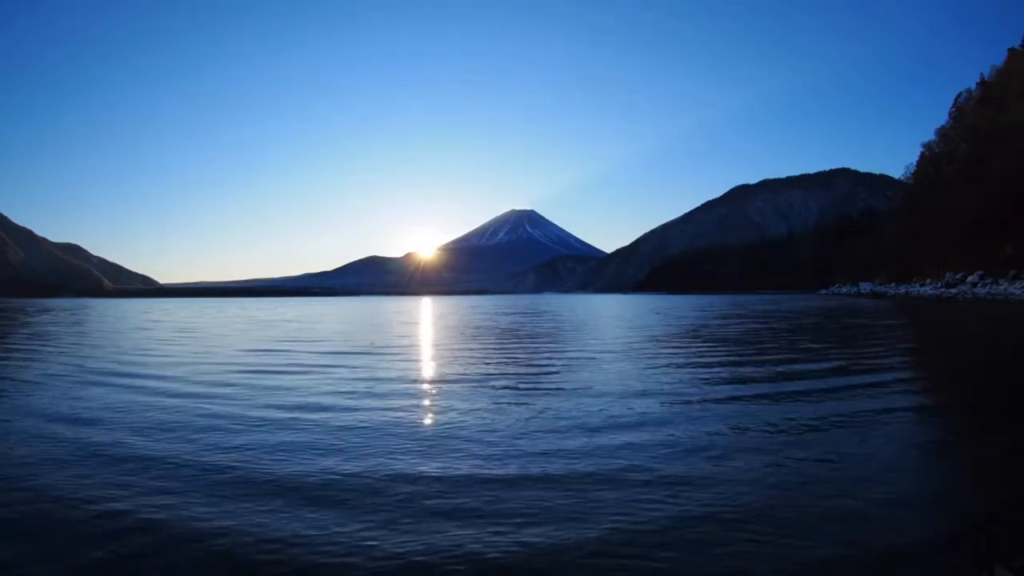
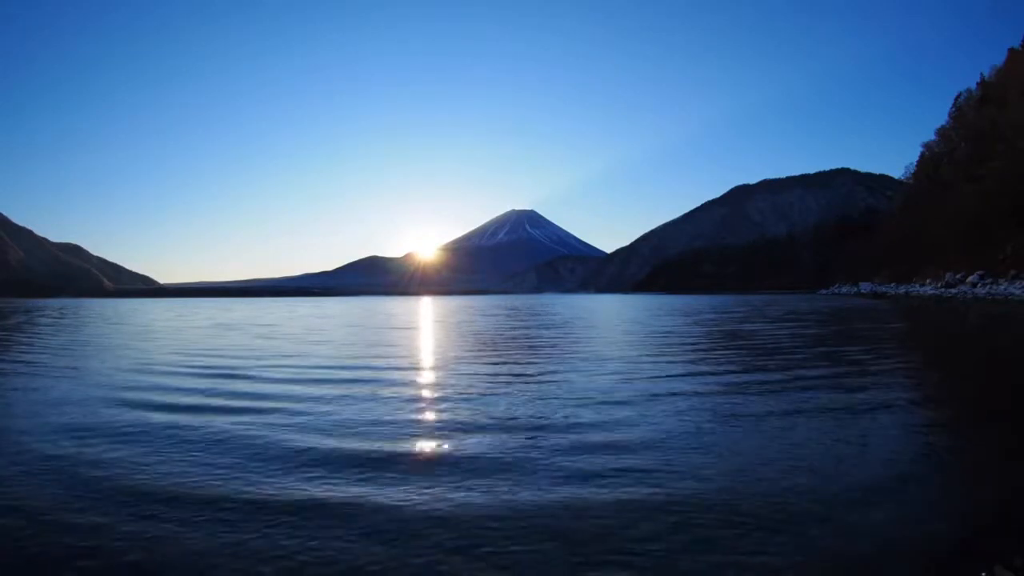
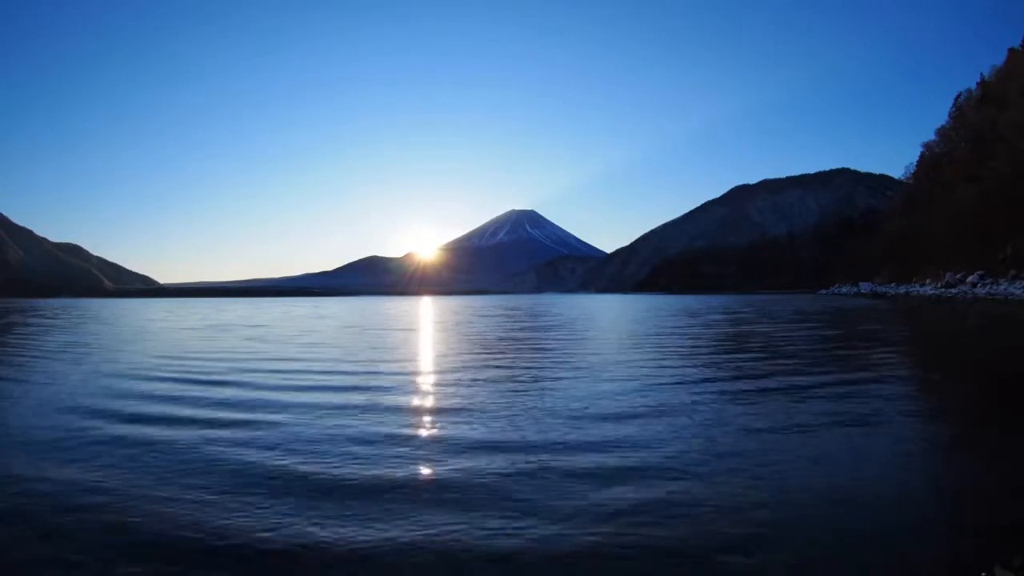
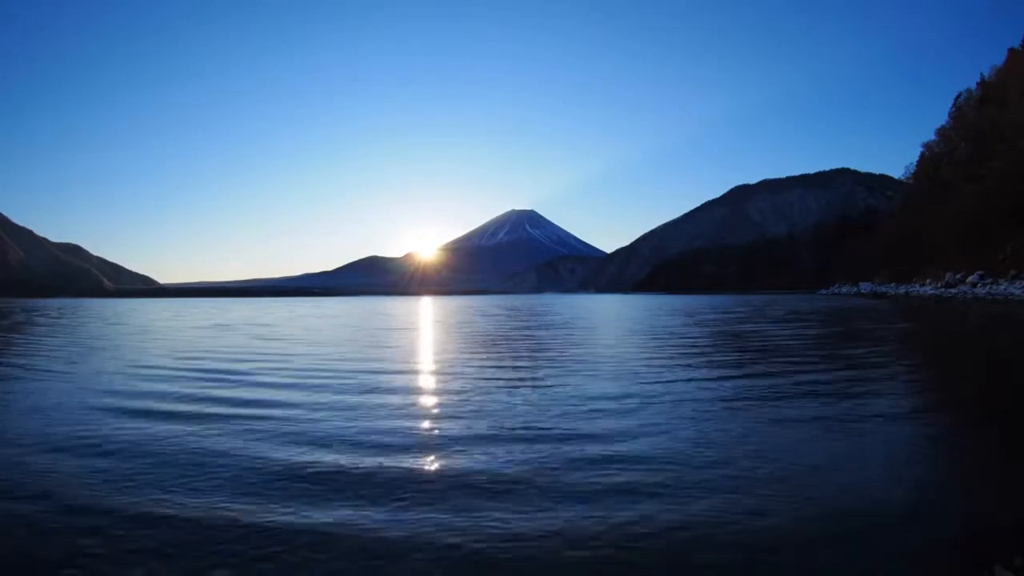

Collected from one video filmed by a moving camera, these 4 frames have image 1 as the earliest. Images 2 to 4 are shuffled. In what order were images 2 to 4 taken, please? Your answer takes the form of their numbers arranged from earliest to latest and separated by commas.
2, 4, 3
